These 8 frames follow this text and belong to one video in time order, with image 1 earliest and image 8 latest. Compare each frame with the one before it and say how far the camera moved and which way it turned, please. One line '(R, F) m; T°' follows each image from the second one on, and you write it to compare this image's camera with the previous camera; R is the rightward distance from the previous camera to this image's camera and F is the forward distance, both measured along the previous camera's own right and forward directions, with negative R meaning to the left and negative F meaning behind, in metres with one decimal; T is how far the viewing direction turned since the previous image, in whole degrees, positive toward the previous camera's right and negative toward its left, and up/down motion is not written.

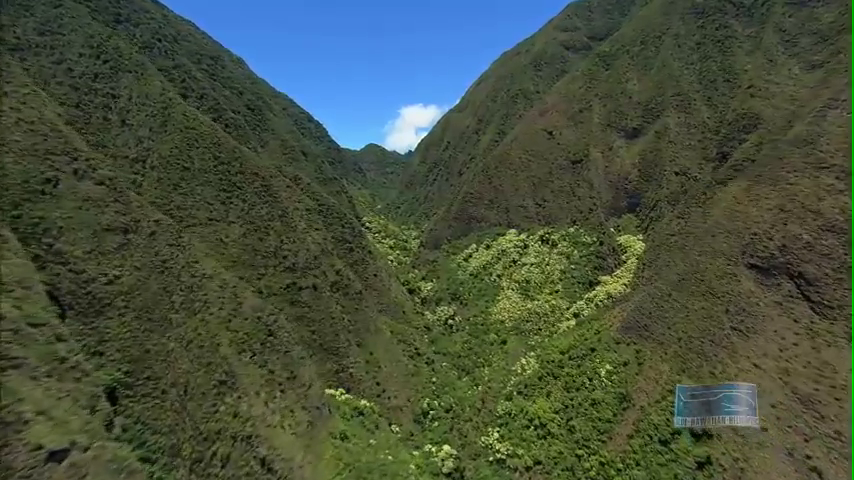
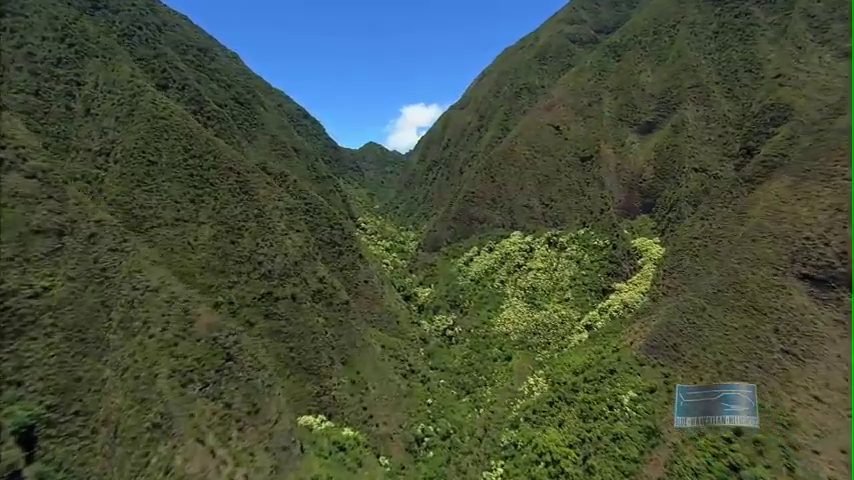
(+0.6, +6.3) m; 0°
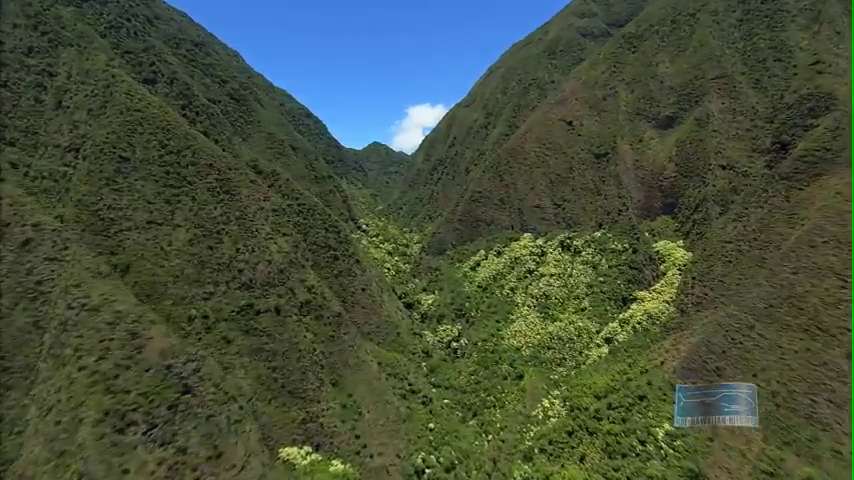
(+0.4, +5.5) m; -1°
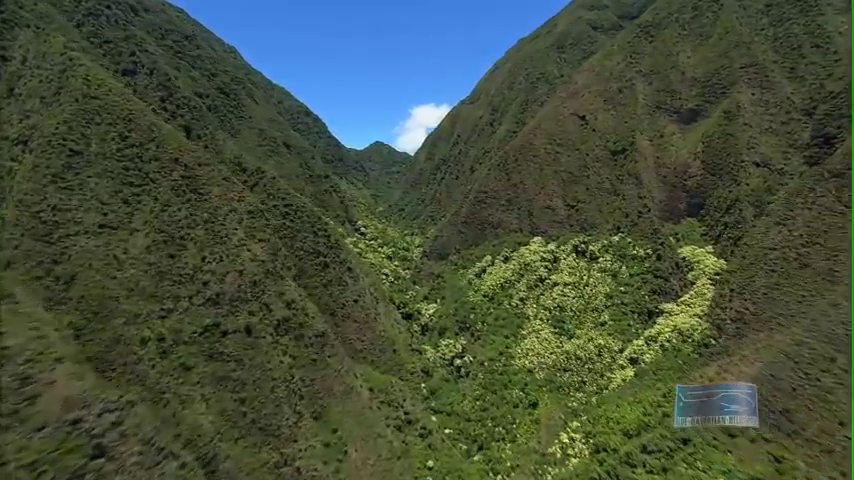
(+0.4, +6.4) m; 0°
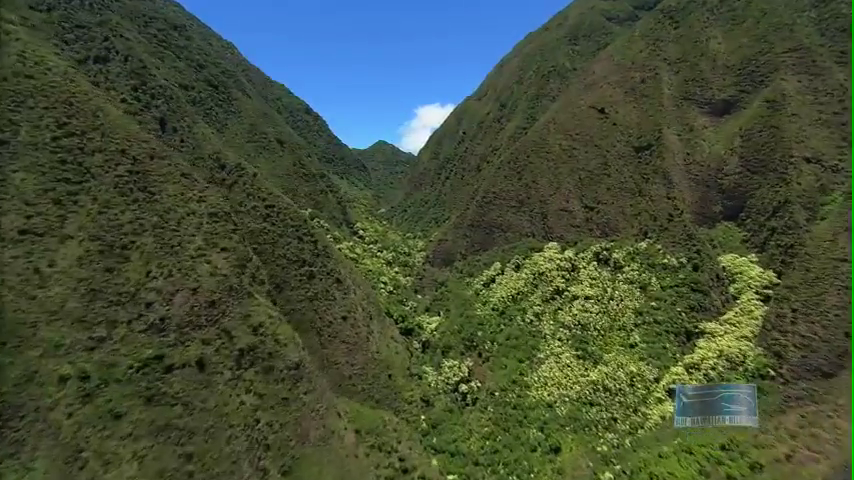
(+0.4, +7.3) m; -1°
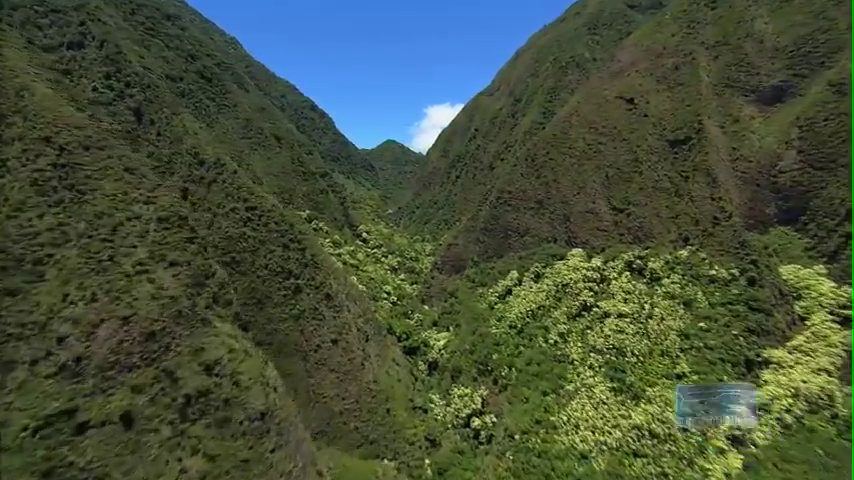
(+0.3, +7.3) m; -1°
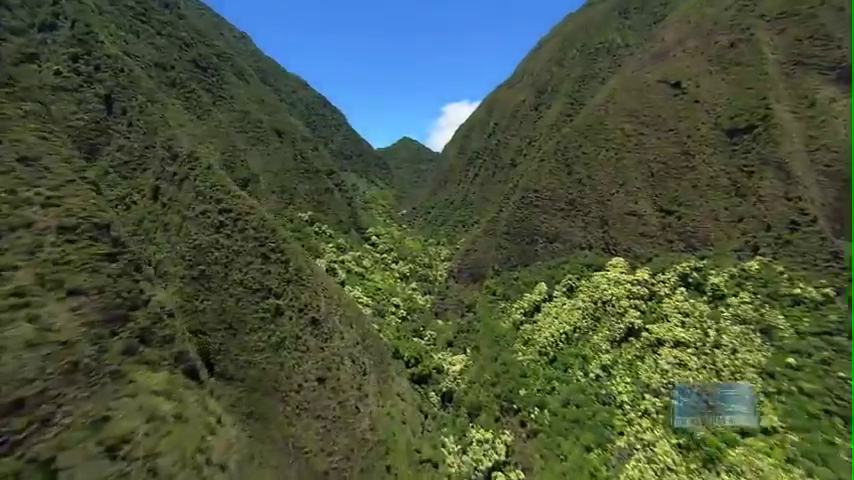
(+0.4, +8.2) m; -2°
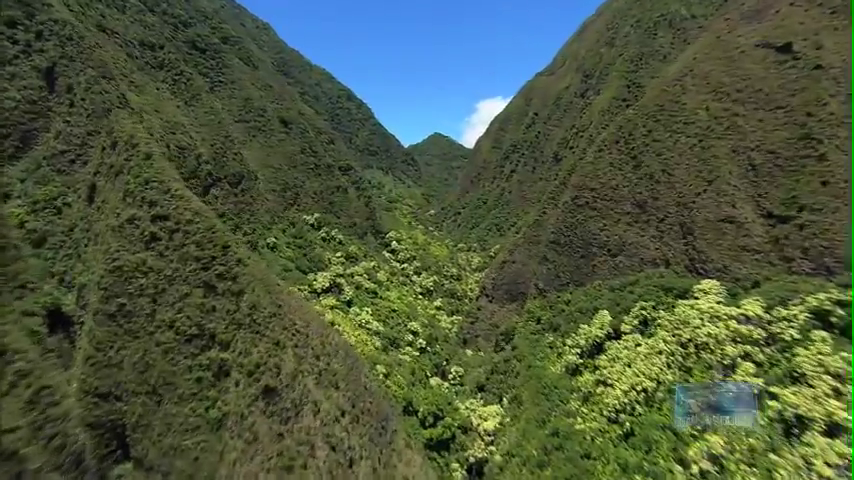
(+0.6, +11.7) m; -4°
